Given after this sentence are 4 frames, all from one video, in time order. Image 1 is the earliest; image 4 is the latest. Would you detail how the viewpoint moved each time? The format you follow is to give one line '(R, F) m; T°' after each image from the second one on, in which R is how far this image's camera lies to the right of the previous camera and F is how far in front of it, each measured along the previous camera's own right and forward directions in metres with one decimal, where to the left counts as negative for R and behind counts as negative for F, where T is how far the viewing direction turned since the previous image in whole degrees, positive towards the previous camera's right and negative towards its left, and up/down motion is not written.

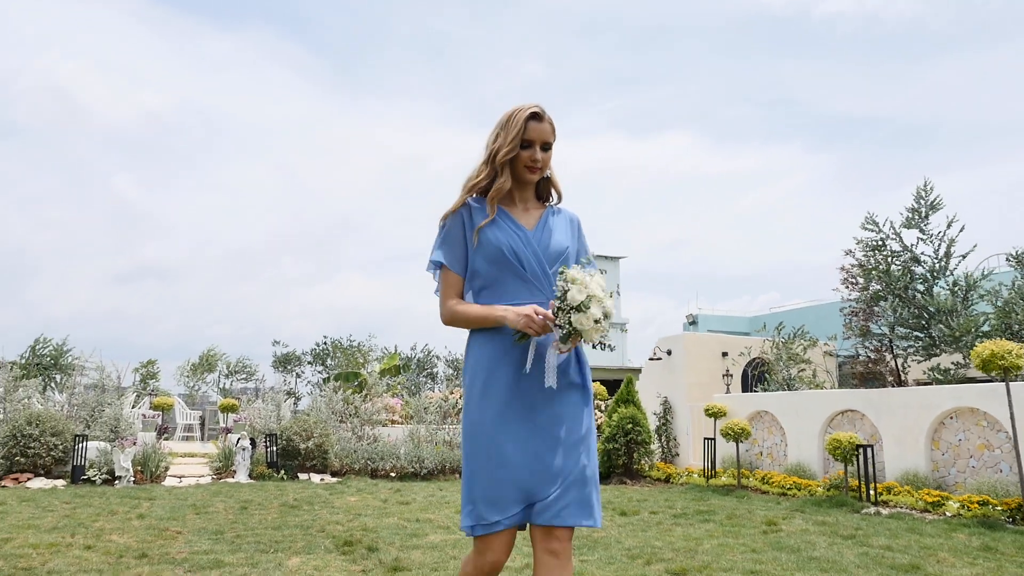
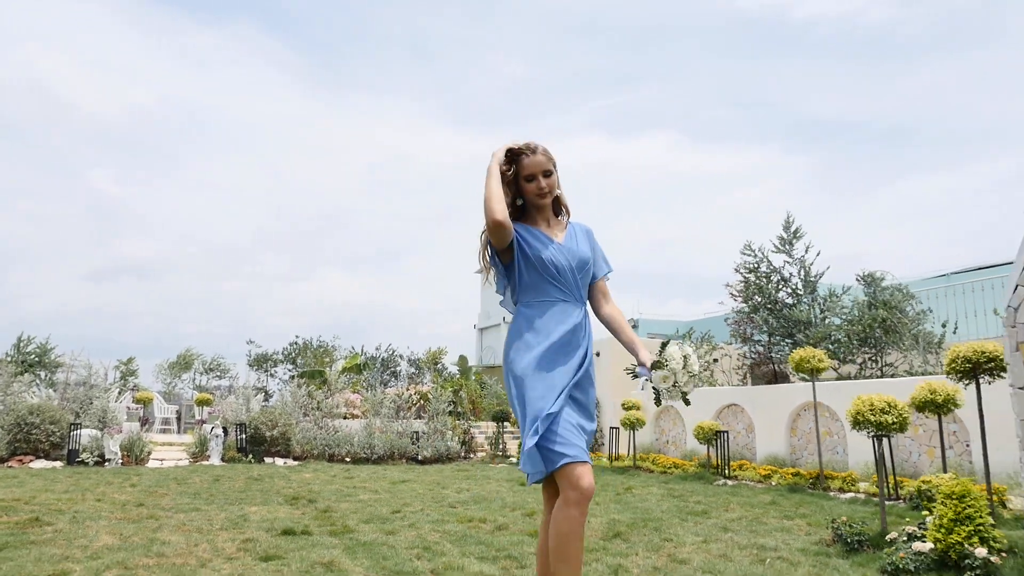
(+0.6, -1.6) m; +2°
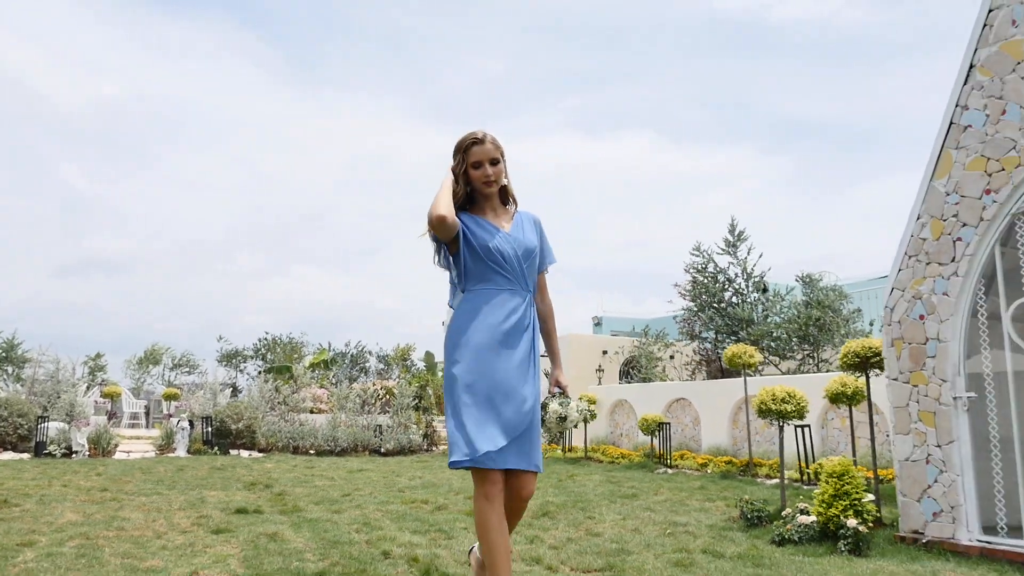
(+0.3, -0.4) m; +2°
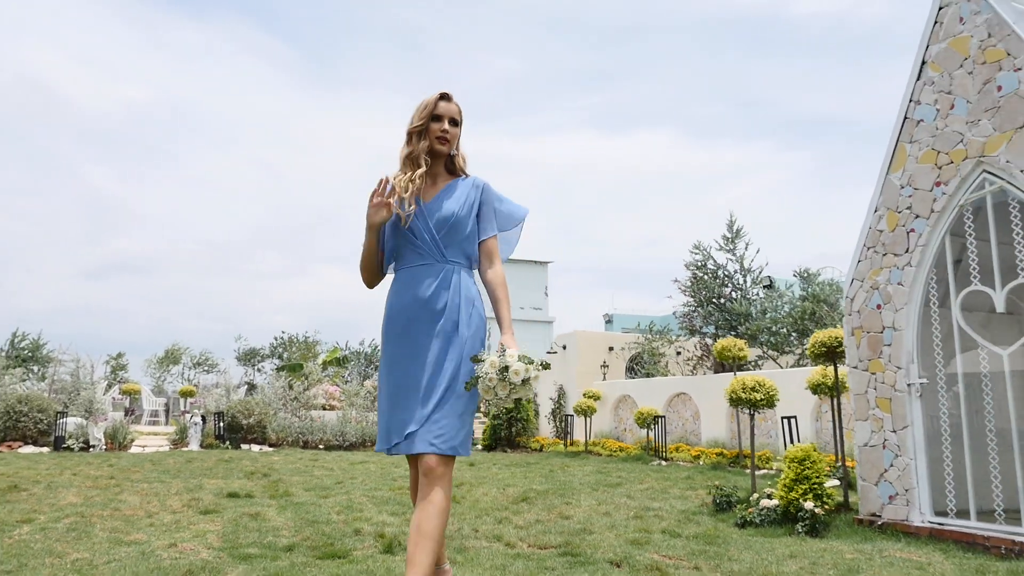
(+0.3, -0.2) m; -2°
